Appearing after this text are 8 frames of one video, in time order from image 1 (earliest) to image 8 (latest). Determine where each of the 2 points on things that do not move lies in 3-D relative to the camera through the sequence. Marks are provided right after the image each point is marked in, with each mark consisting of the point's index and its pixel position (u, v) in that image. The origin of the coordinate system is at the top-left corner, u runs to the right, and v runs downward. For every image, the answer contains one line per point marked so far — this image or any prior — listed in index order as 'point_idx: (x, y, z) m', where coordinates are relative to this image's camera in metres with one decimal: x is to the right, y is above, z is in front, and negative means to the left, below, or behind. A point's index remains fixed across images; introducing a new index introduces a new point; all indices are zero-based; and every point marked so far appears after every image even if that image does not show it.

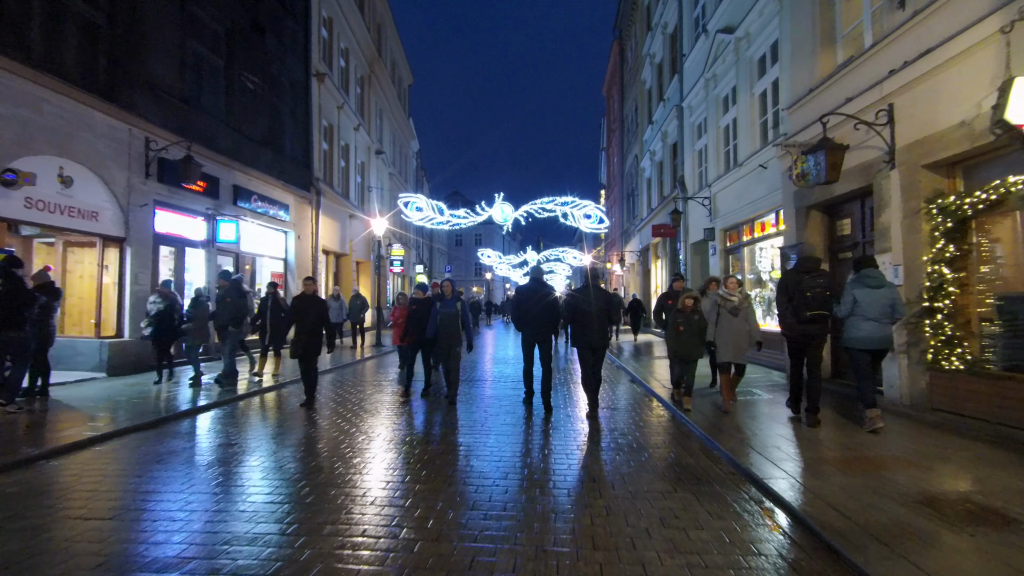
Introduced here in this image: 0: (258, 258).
0: (-7.4, +0.9, +15.3) m
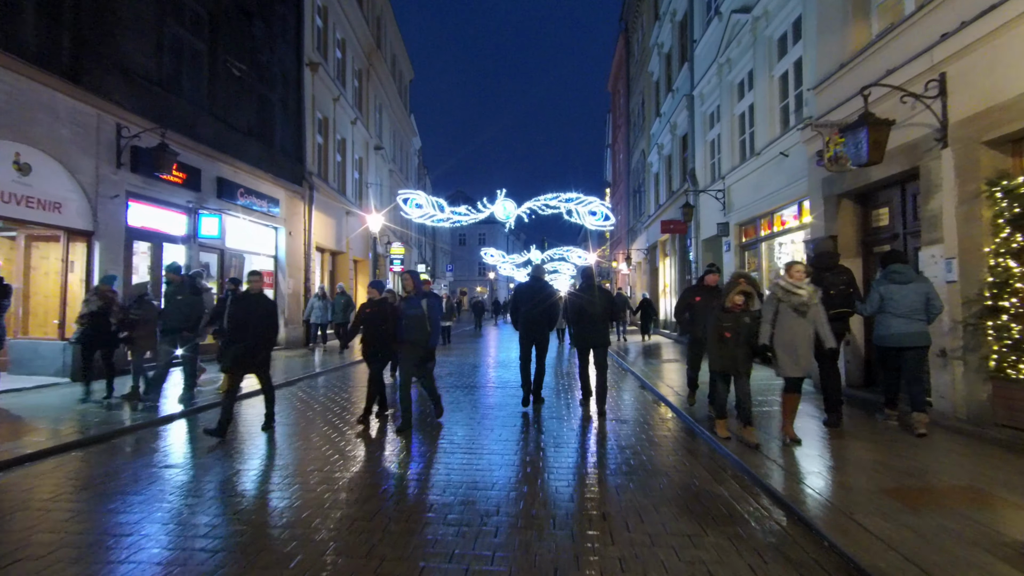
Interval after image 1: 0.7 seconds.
0: (-7.4, +0.9, +14.5) m
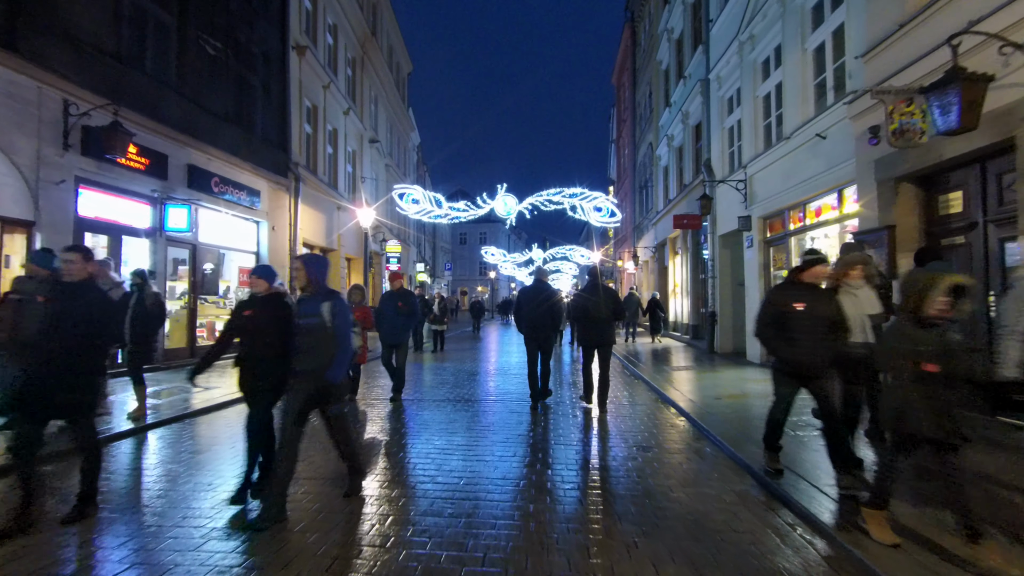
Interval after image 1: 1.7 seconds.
0: (-7.4, +1.0, +13.3) m
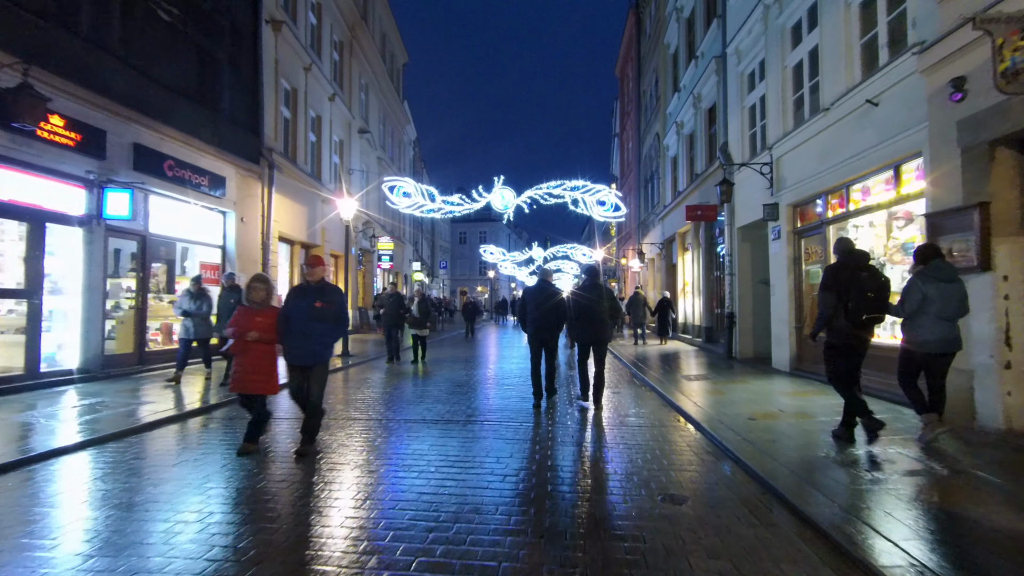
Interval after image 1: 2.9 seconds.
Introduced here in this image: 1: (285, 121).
0: (-7.5, +1.0, +11.8) m
1: (-7.3, +5.3, +16.7) m
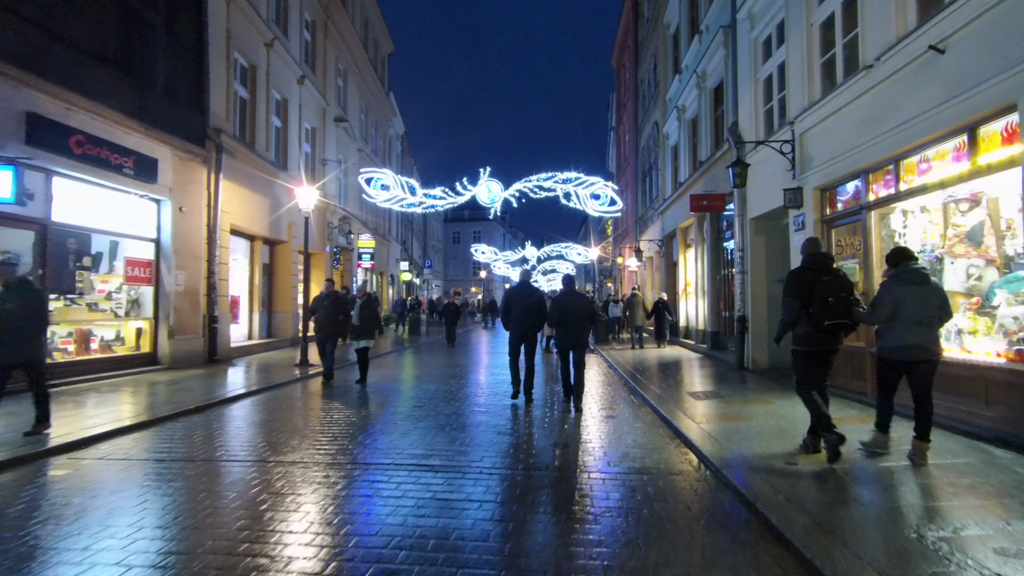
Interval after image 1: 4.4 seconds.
0: (-8.0, +1.0, +10.1) m
1: (-7.7, +5.3, +14.9) m
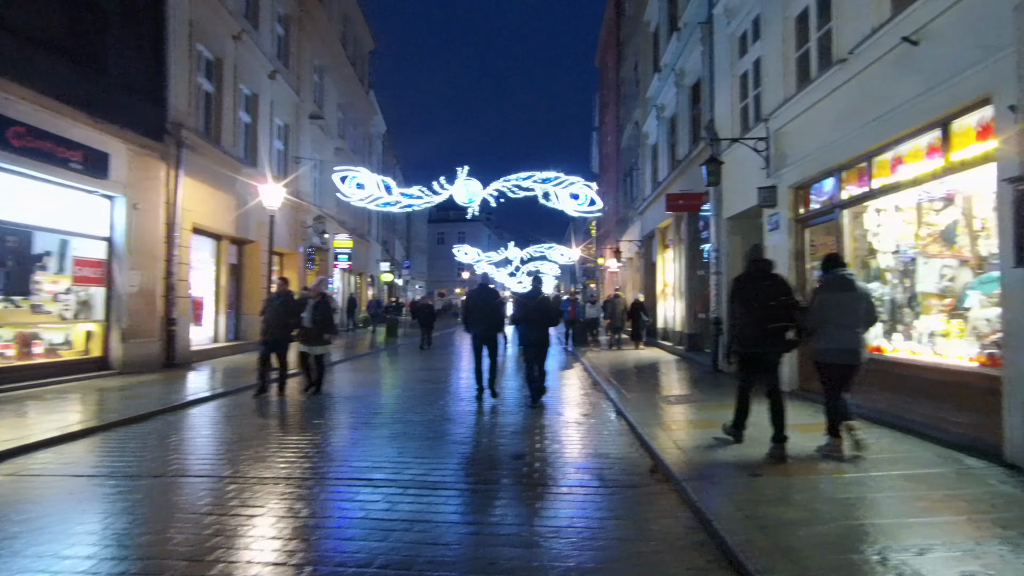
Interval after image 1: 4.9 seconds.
0: (-8.5, +1.0, +9.5) m
1: (-8.4, +5.3, +14.4) m
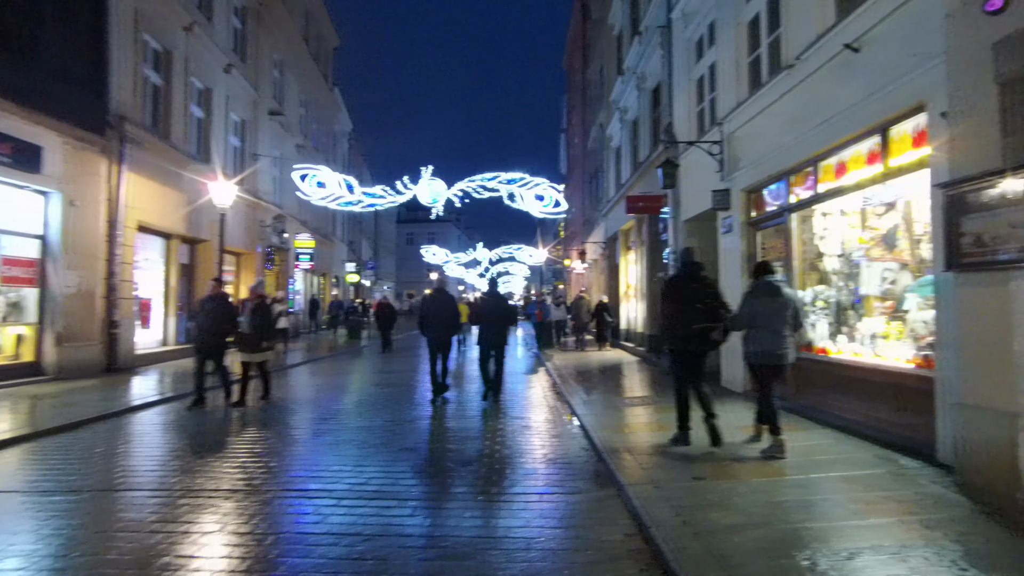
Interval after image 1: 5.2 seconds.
0: (-9.3, +1.0, +8.9) m
1: (-9.5, +5.3, +13.8) m
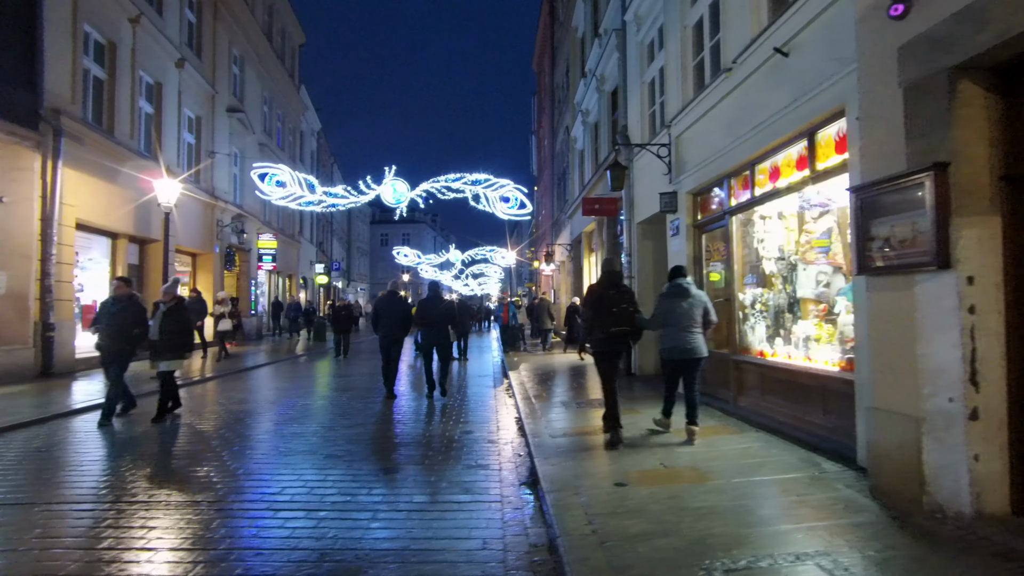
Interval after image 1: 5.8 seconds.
0: (-10.2, +1.0, +8.4) m
1: (-10.5, +5.2, +13.2) m
